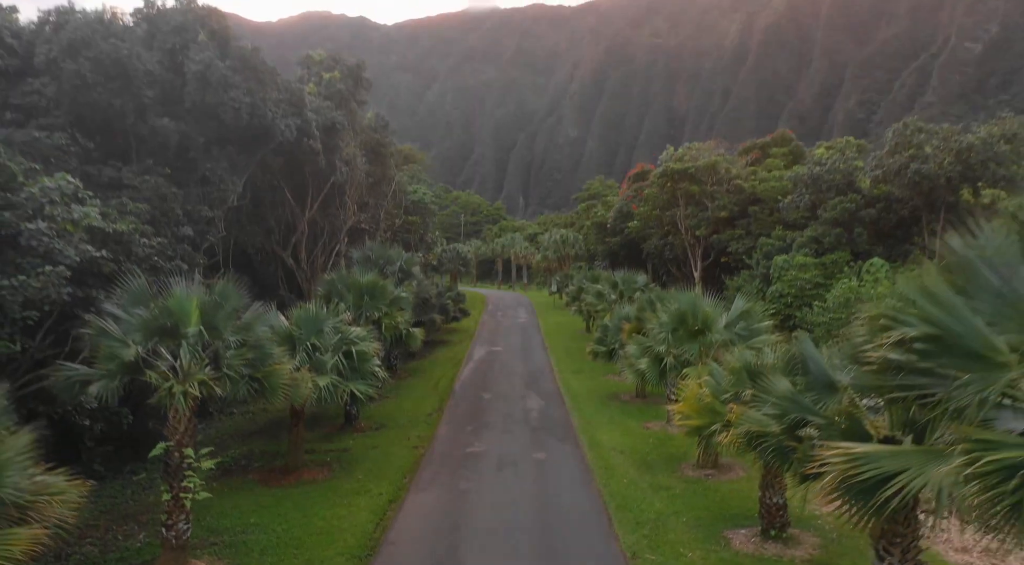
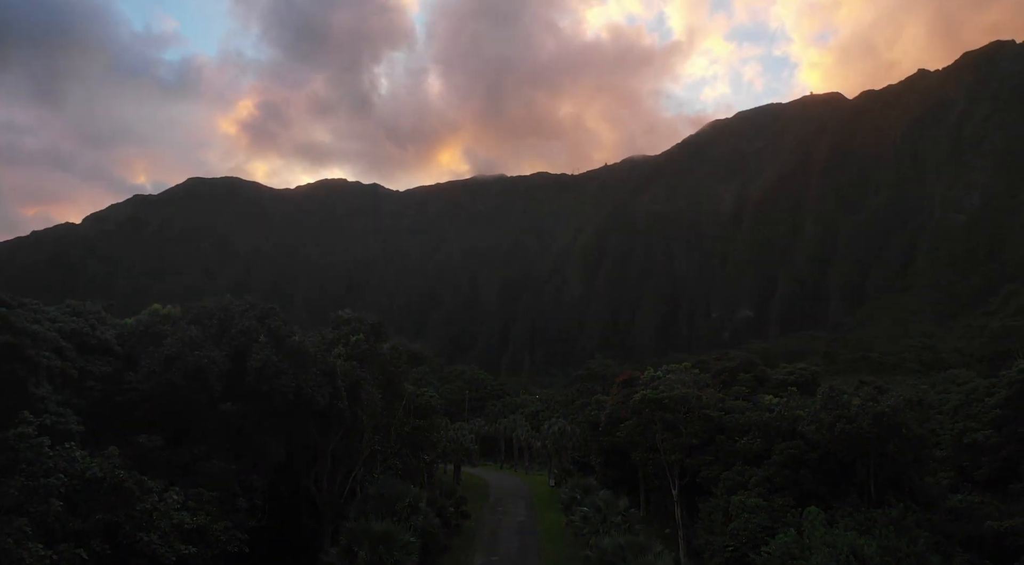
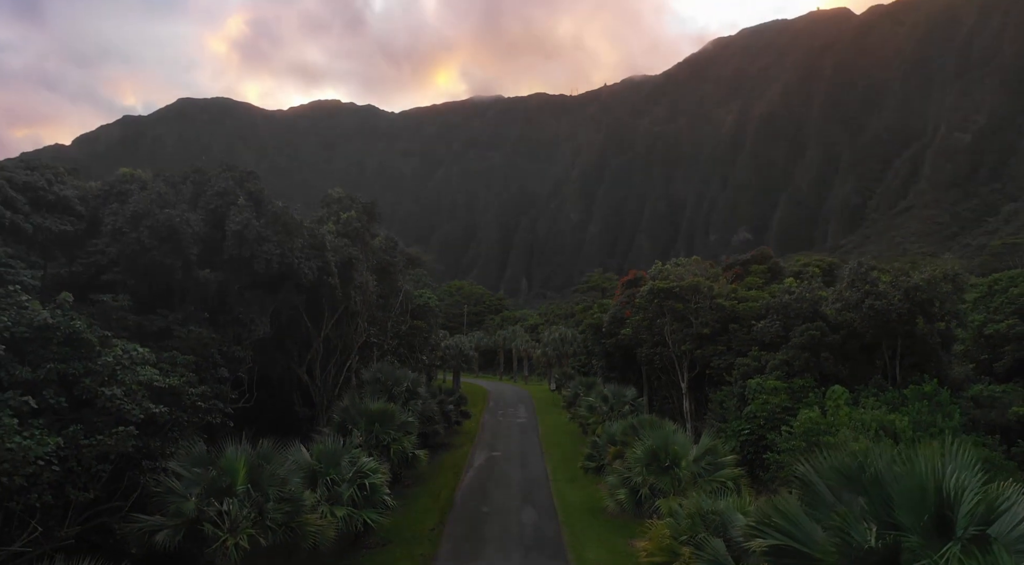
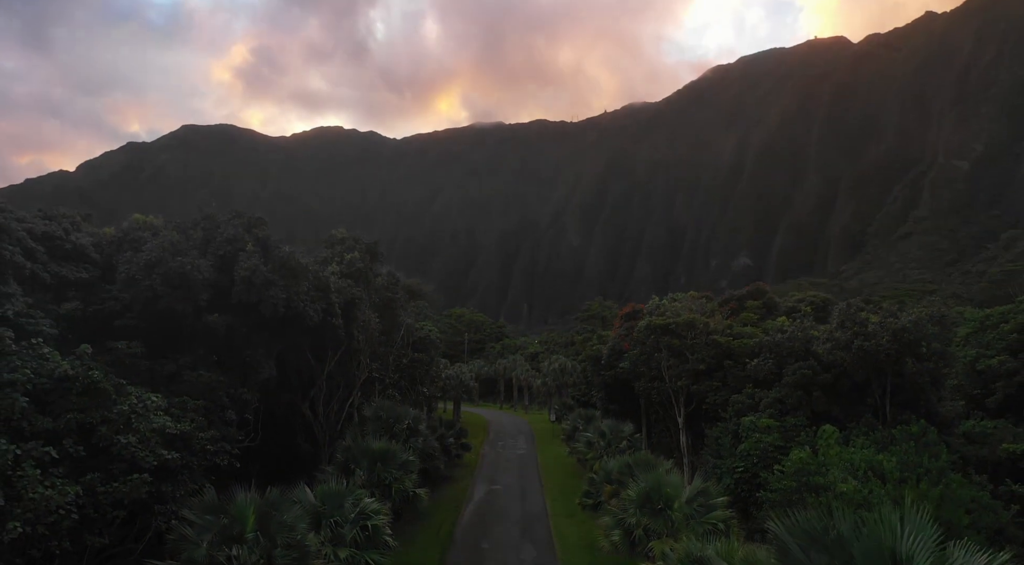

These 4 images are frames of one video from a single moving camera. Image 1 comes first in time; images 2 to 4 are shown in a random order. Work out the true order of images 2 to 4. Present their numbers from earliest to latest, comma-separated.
3, 4, 2
